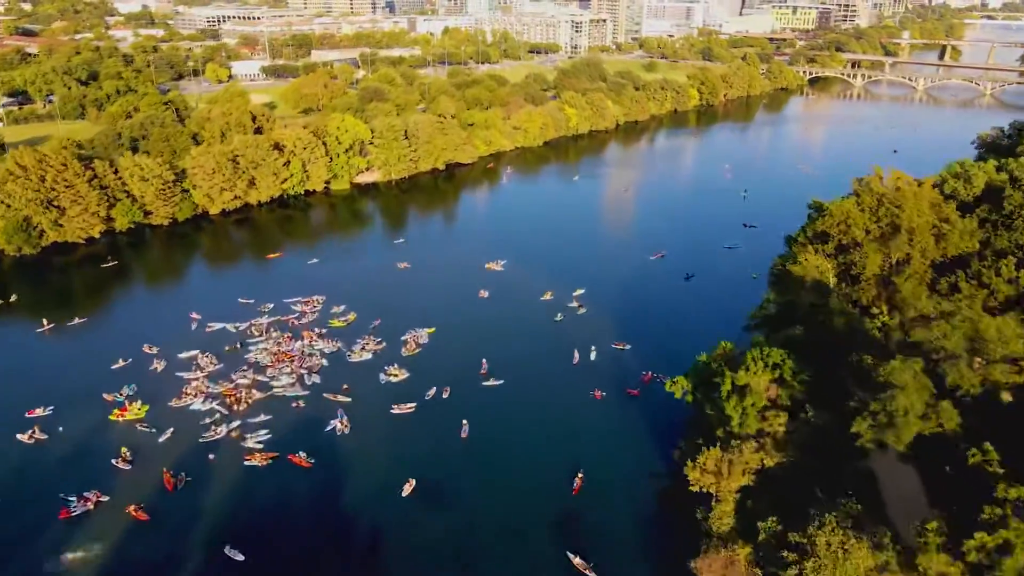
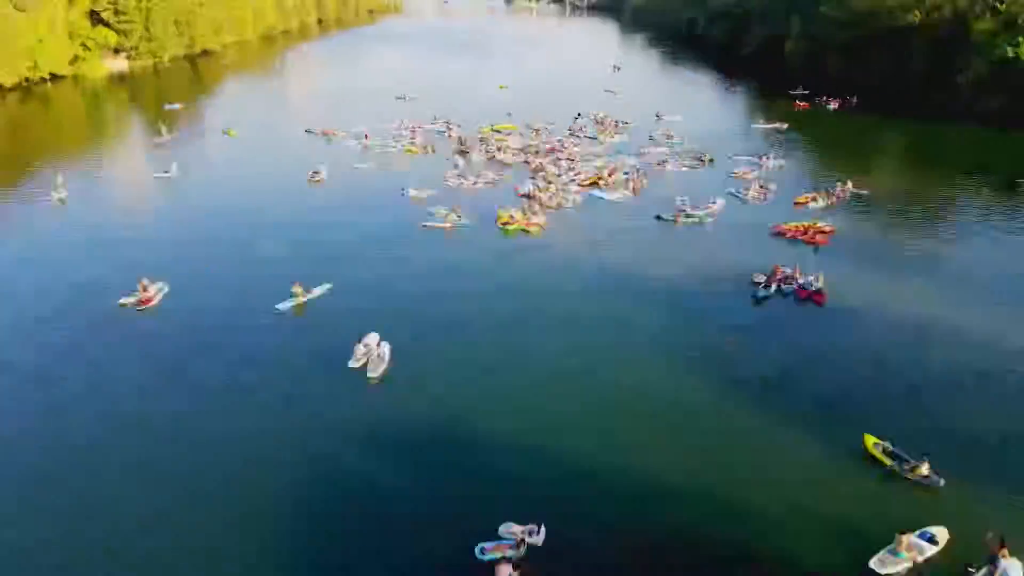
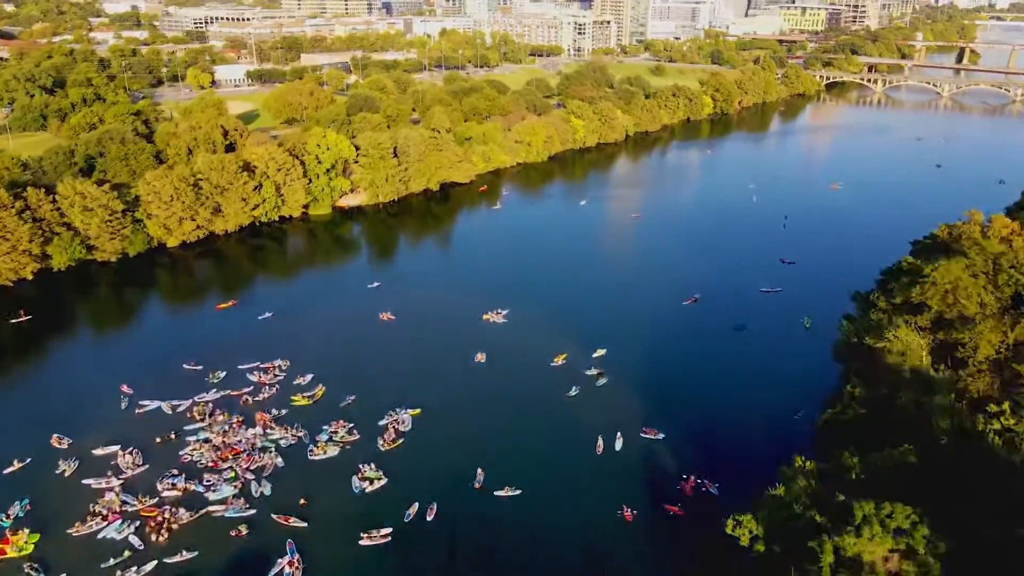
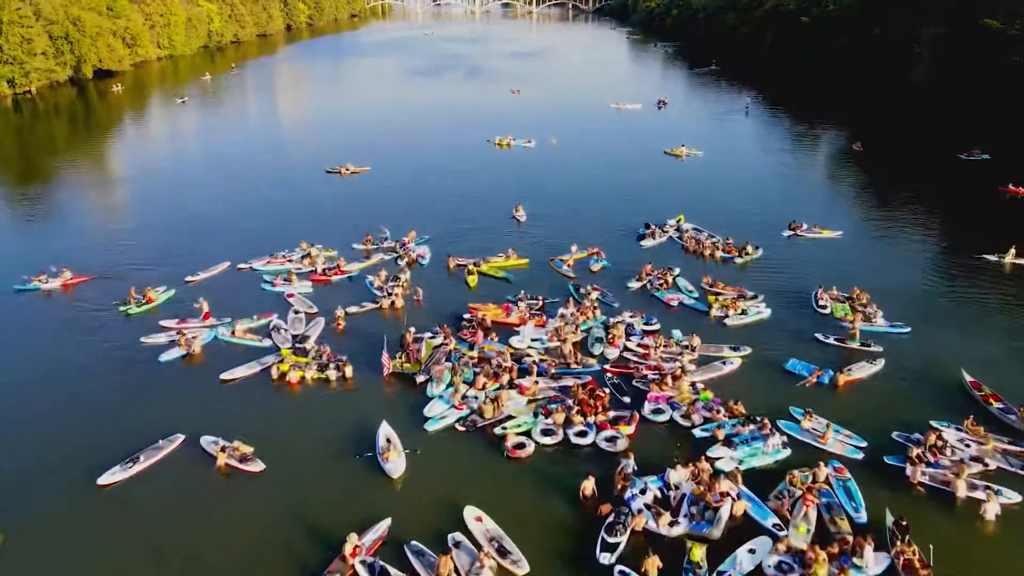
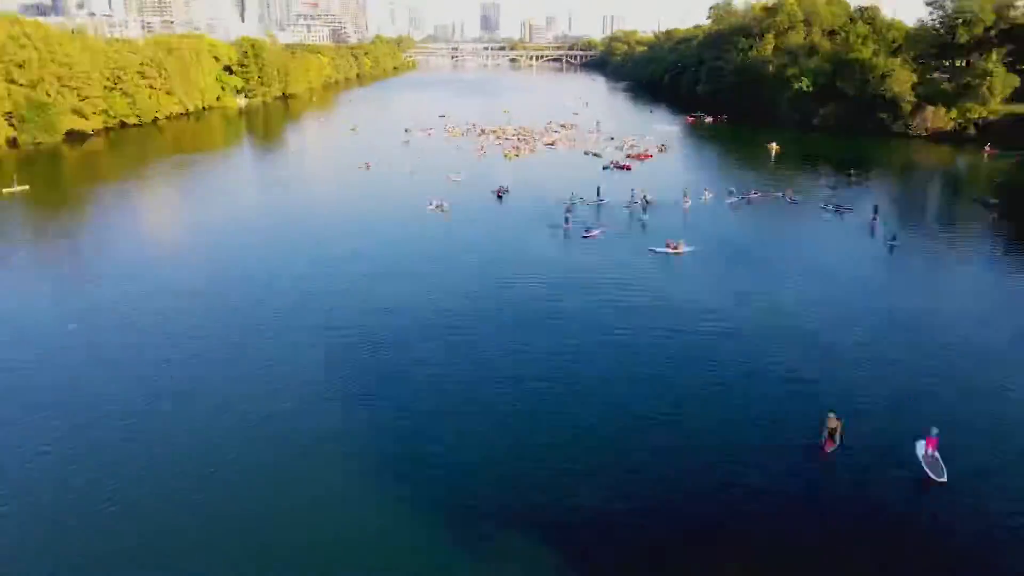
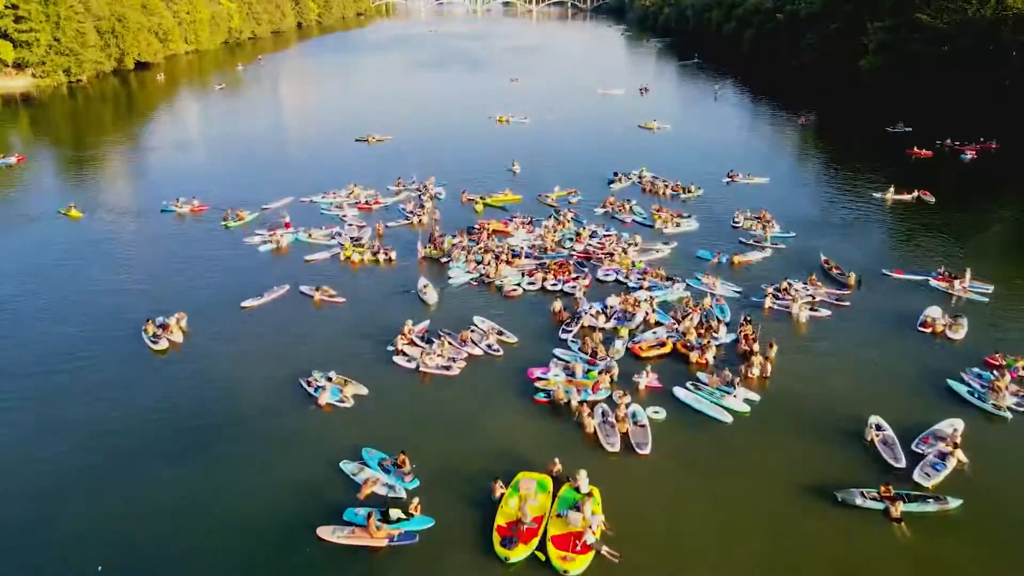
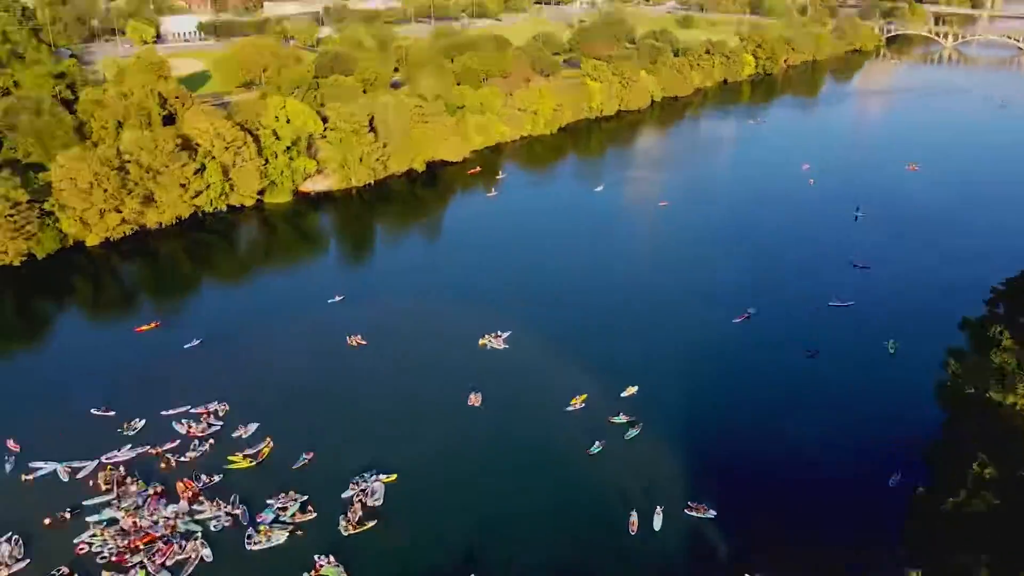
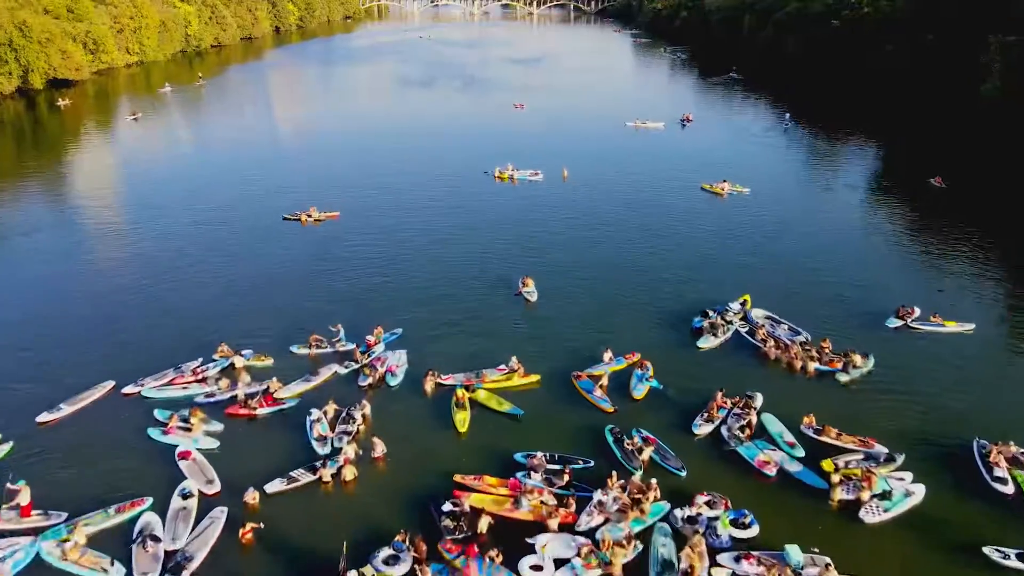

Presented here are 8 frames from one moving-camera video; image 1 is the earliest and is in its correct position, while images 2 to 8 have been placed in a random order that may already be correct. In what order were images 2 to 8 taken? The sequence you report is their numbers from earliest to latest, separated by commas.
3, 7, 5, 2, 6, 4, 8
